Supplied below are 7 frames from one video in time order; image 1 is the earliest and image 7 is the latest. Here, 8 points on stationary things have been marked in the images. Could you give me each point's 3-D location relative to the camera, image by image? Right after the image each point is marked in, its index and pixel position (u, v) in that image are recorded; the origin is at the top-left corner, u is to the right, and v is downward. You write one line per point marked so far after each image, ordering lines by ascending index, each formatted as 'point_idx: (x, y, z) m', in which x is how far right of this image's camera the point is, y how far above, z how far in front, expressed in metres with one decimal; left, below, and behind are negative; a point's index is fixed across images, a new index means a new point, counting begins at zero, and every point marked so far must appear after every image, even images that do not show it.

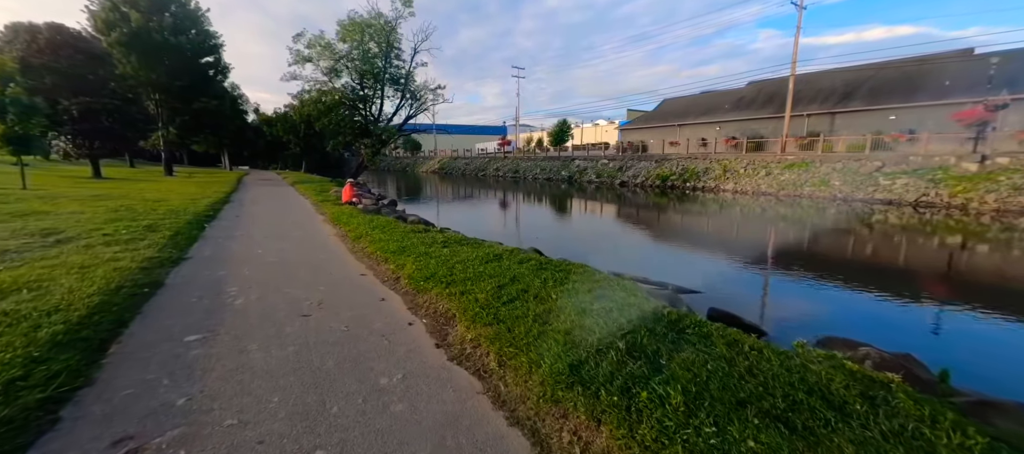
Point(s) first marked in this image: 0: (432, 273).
0: (-0.9, -0.5, +4.6) m
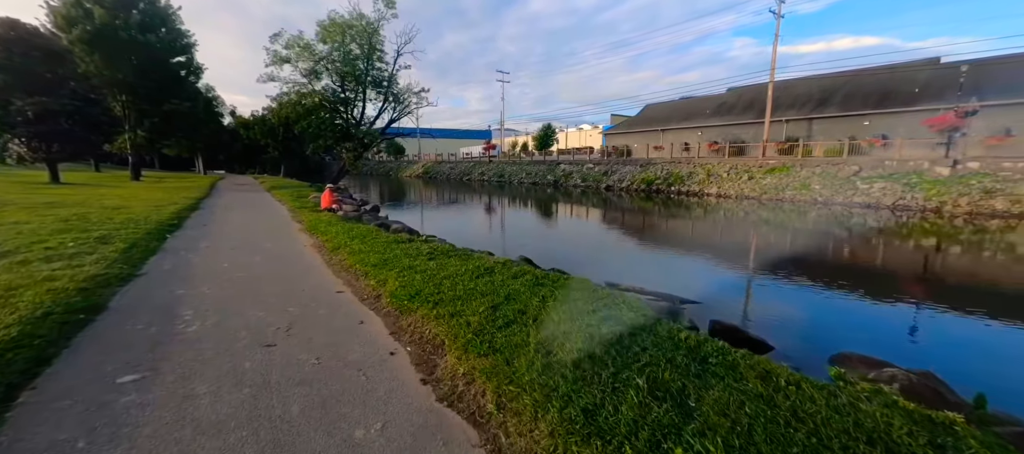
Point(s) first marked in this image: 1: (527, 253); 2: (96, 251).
0: (-0.9, -0.6, +4.1) m
1: (+0.4, -0.7, +14.2) m
2: (-5.4, -0.3, +5.5) m
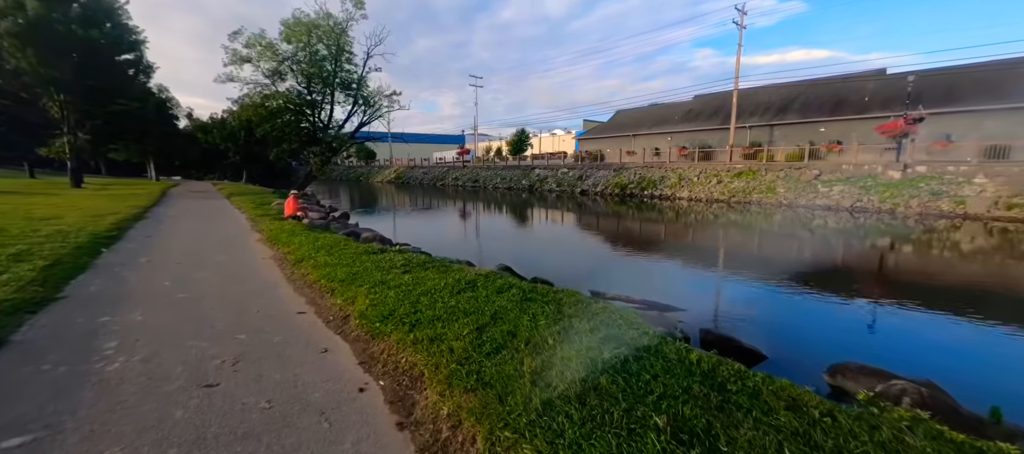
0: (-1.1, -0.7, +3.7) m
1: (-0.4, -0.9, +13.8) m
2: (-5.6, -0.5, +4.7) m
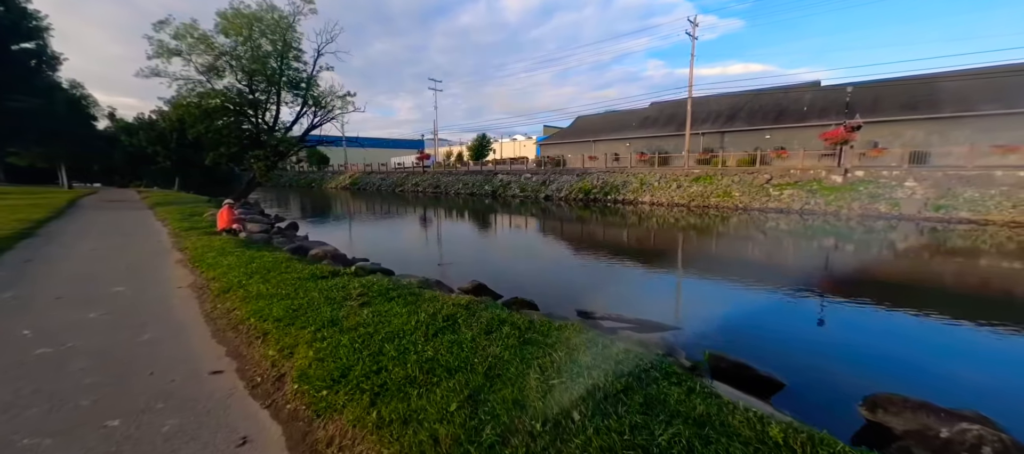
0: (-1.1, -0.9, +2.7) m
1: (-1.4, -1.2, +12.8) m
2: (-5.7, -0.7, +3.3) m
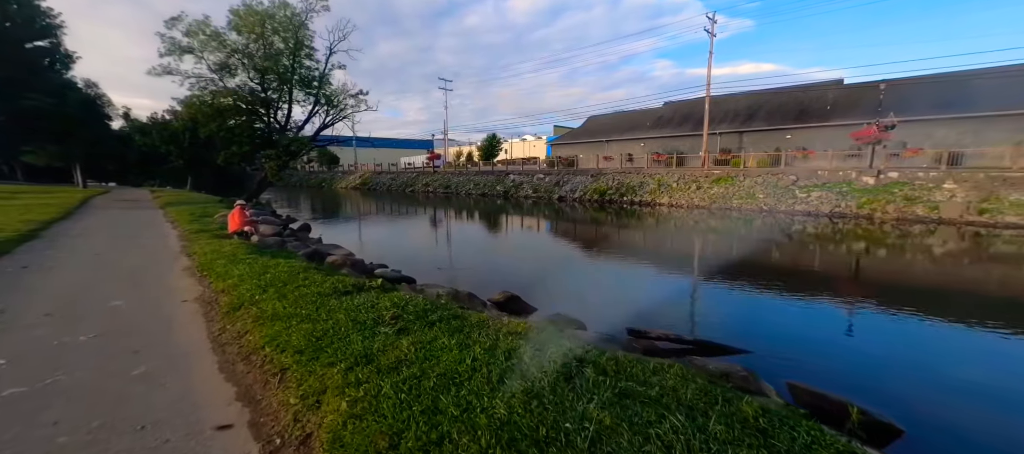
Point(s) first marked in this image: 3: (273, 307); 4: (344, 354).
0: (-0.6, -1.0, +2.0) m
1: (-0.8, -1.3, +12.1) m
2: (-5.2, -0.8, +2.7) m
3: (-2.3, -0.7, +4.0) m
4: (-1.2, -0.9, +2.8) m
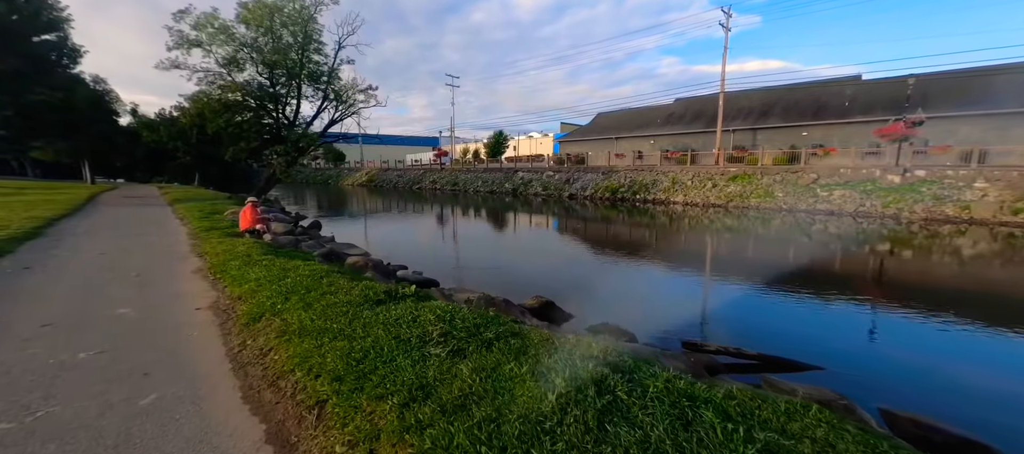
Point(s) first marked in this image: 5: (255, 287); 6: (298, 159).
0: (-0.1, -1.0, +1.5) m
1: (-0.2, -1.3, +11.6) m
2: (-4.8, -0.8, +2.2) m
3: (-1.8, -0.8, +3.5) m
4: (-0.7, -0.9, +2.3) m
5: (-2.8, -0.6, +4.5) m
6: (-8.8, +2.8, +17.3) m
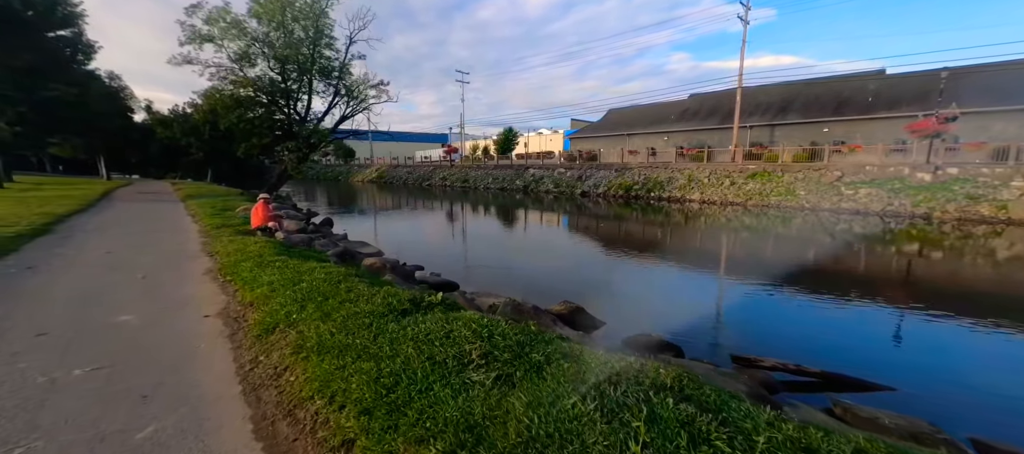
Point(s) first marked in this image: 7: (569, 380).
0: (+0.2, -1.0, +1.1) m
1: (+0.3, -1.2, +11.2) m
2: (-4.4, -0.8, +1.9) m
3: (-1.5, -0.8, +3.1) m
4: (-0.4, -0.9, +1.9) m
5: (-2.4, -0.6, +4.1) m
6: (-8.2, +3.0, +17.0) m
7: (+0.4, -0.8, +2.3) m
